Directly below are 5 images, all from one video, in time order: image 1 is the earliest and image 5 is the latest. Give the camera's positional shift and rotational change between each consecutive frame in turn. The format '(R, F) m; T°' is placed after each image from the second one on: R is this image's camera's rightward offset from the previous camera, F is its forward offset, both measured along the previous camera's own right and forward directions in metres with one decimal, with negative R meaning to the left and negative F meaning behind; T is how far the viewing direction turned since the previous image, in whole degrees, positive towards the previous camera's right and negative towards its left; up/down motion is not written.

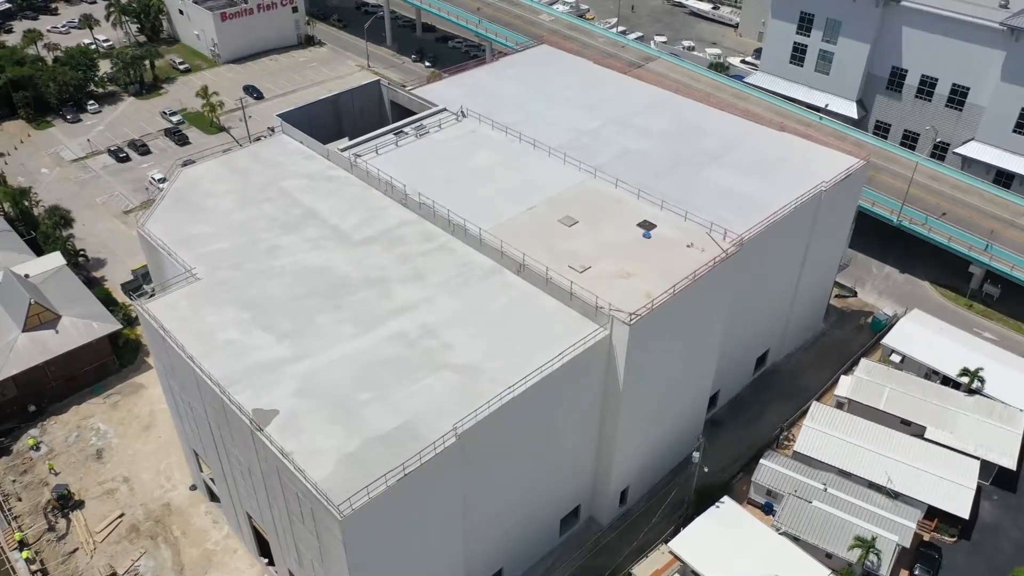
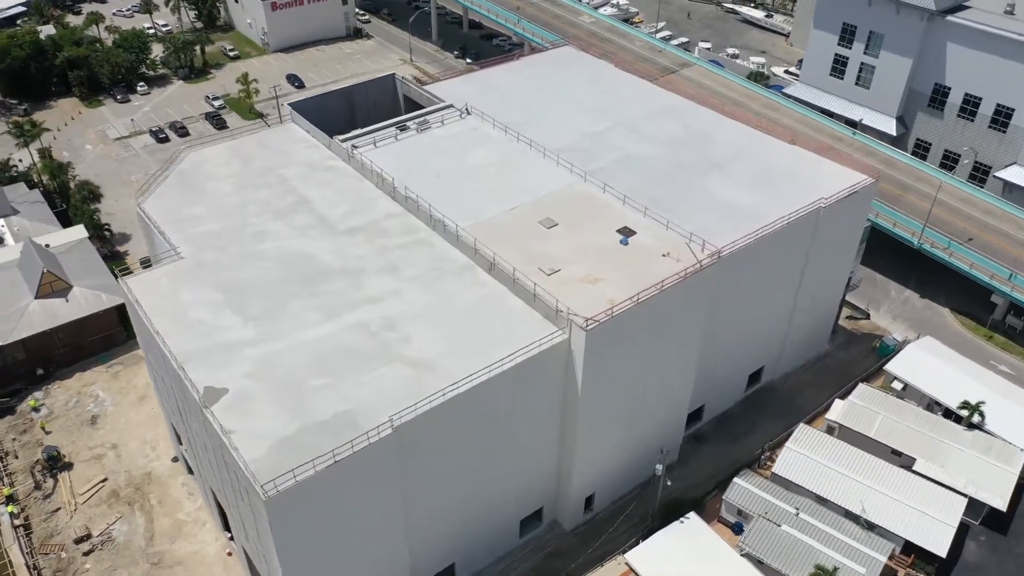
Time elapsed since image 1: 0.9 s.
(+3.8, +0.1) m; -5°
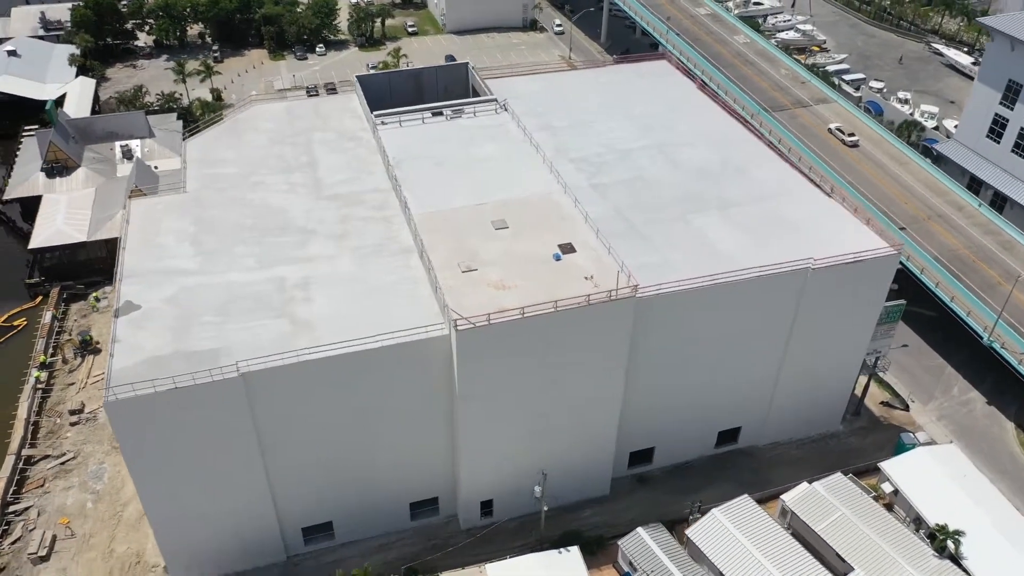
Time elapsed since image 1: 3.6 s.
(+12.3, +1.5) m; -16°
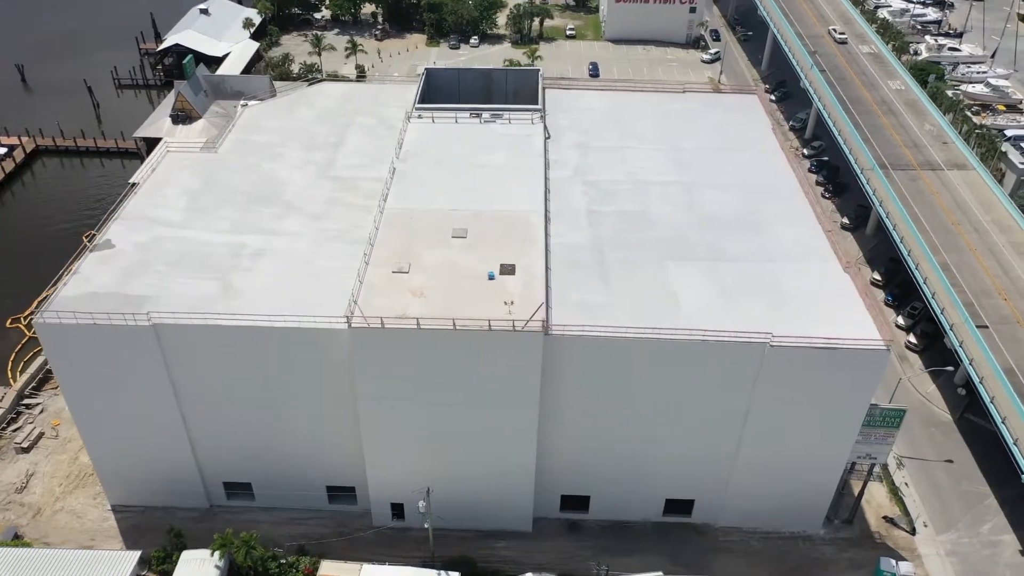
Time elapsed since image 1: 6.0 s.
(+10.7, +2.4) m; -15°
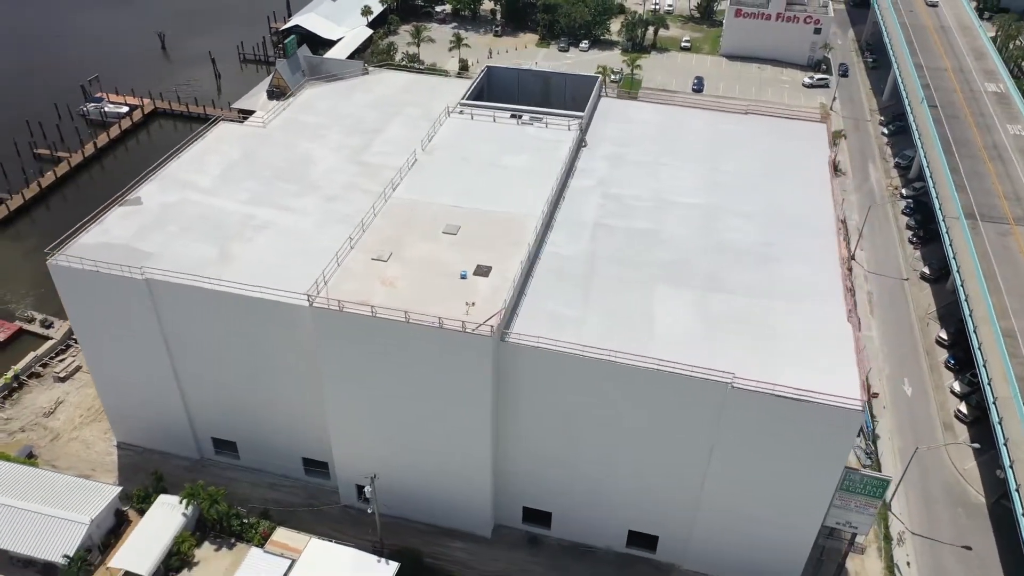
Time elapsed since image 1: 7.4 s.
(+6.5, +0.9) m; -10°
